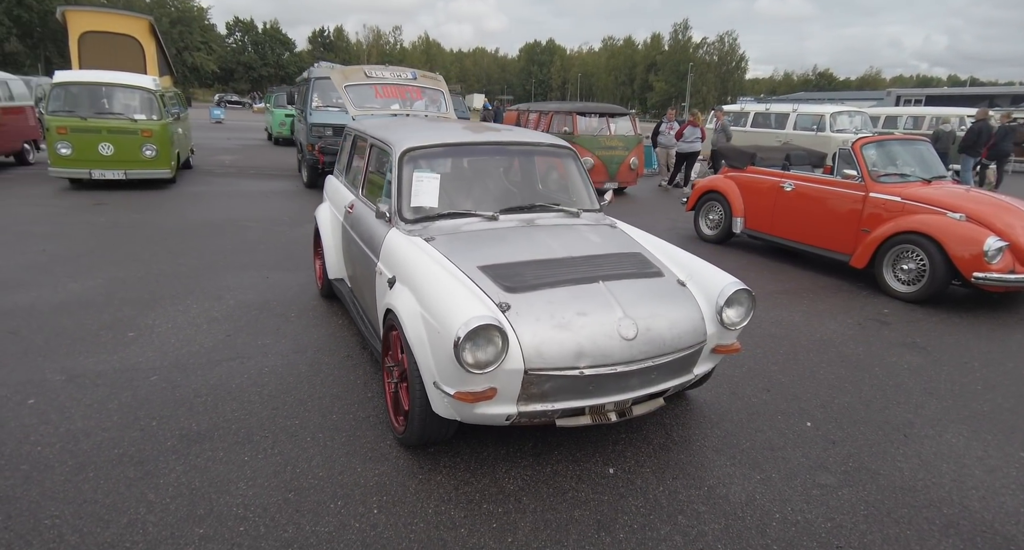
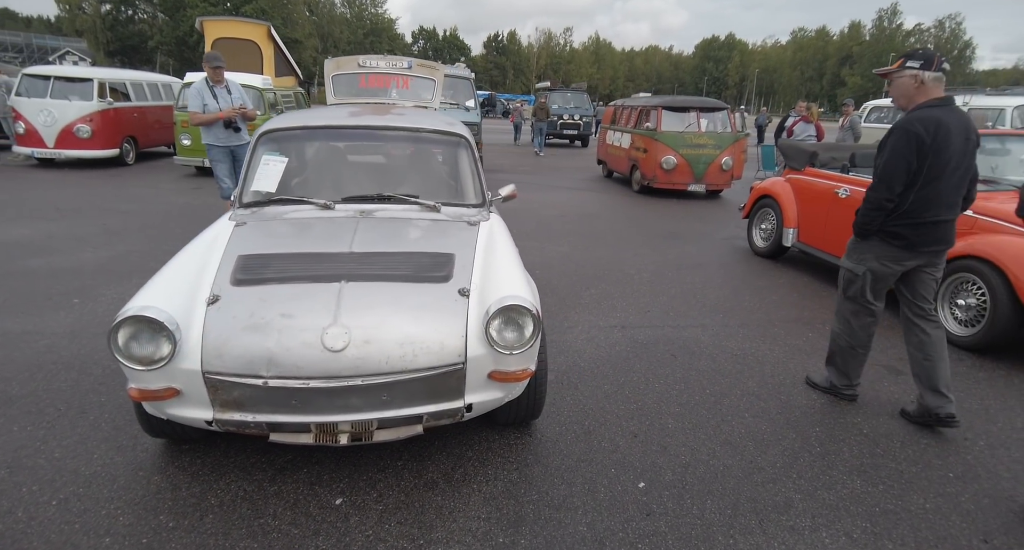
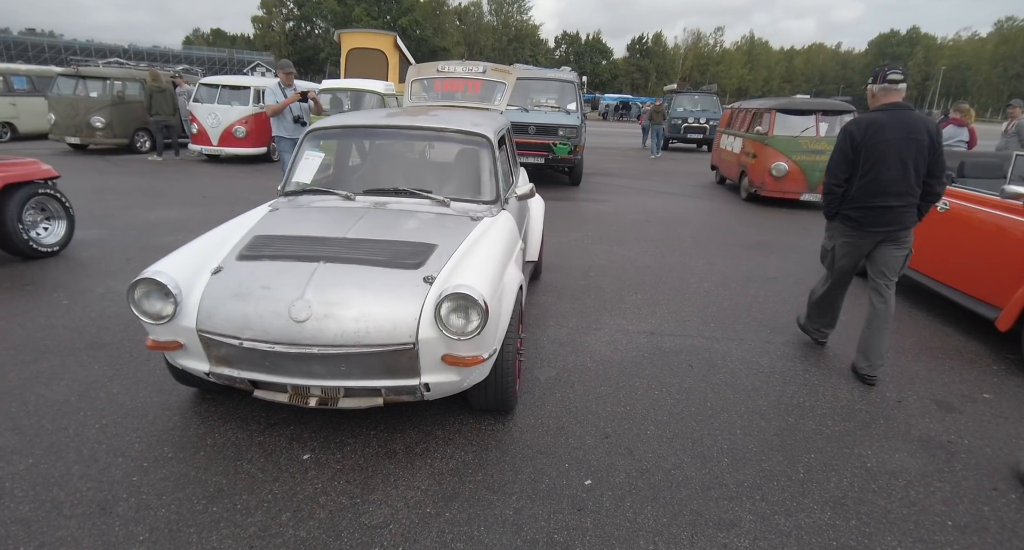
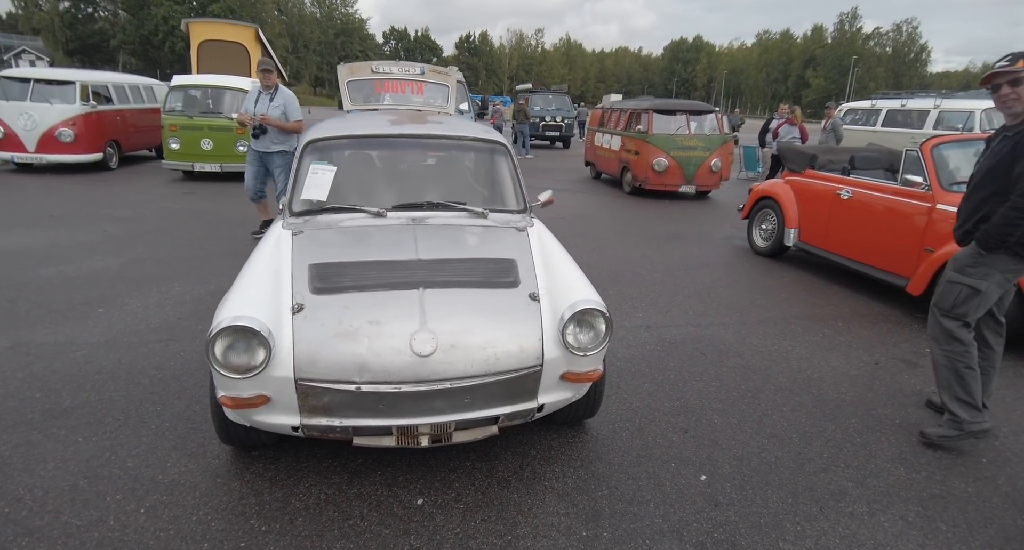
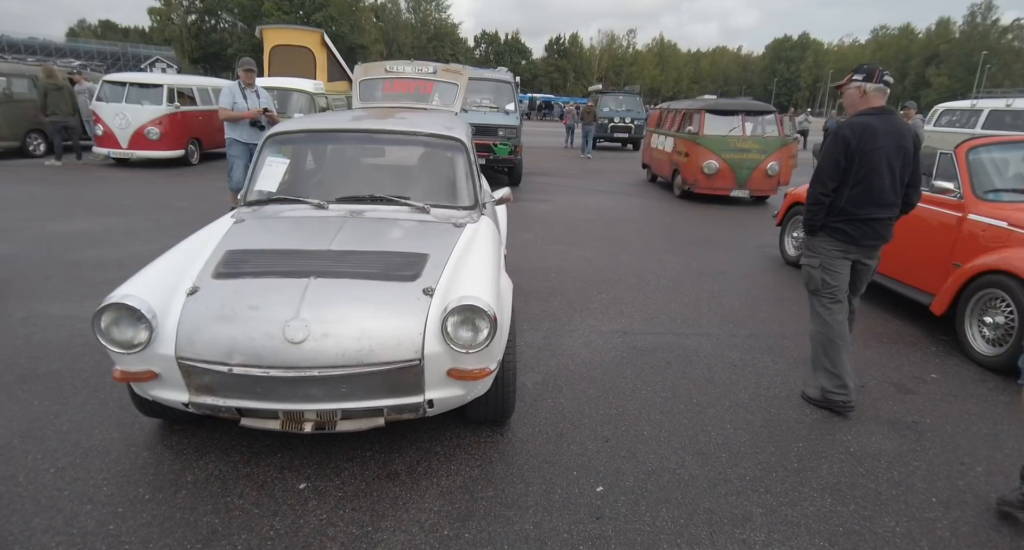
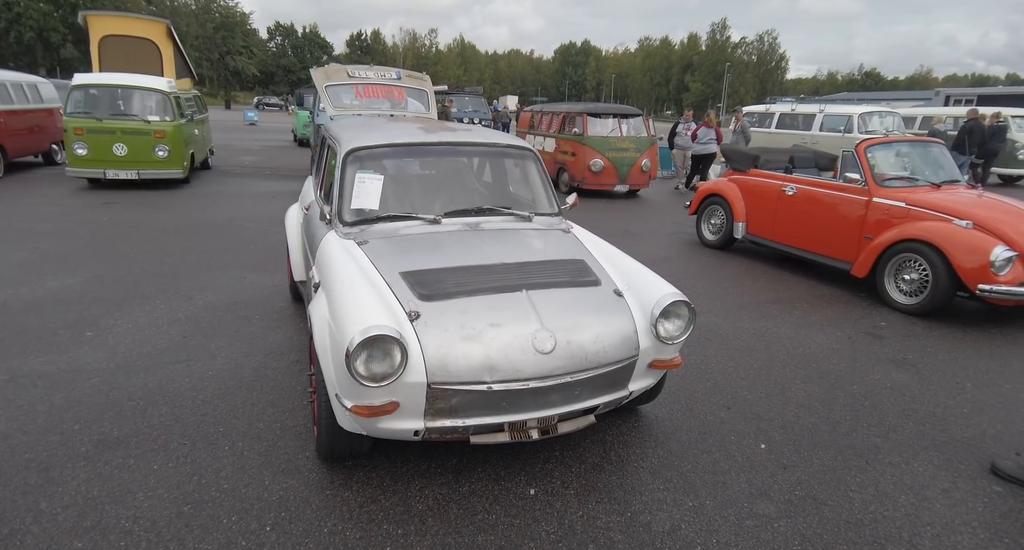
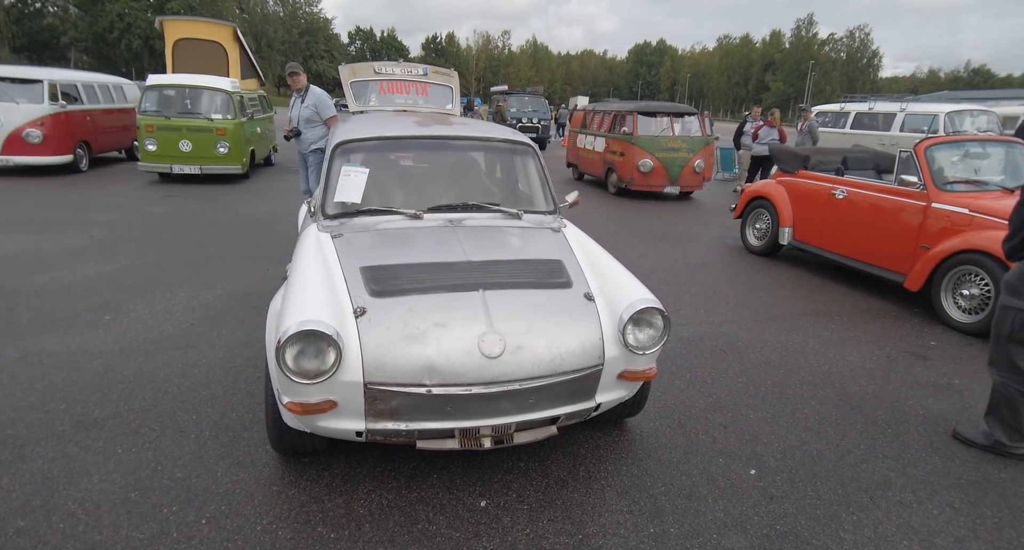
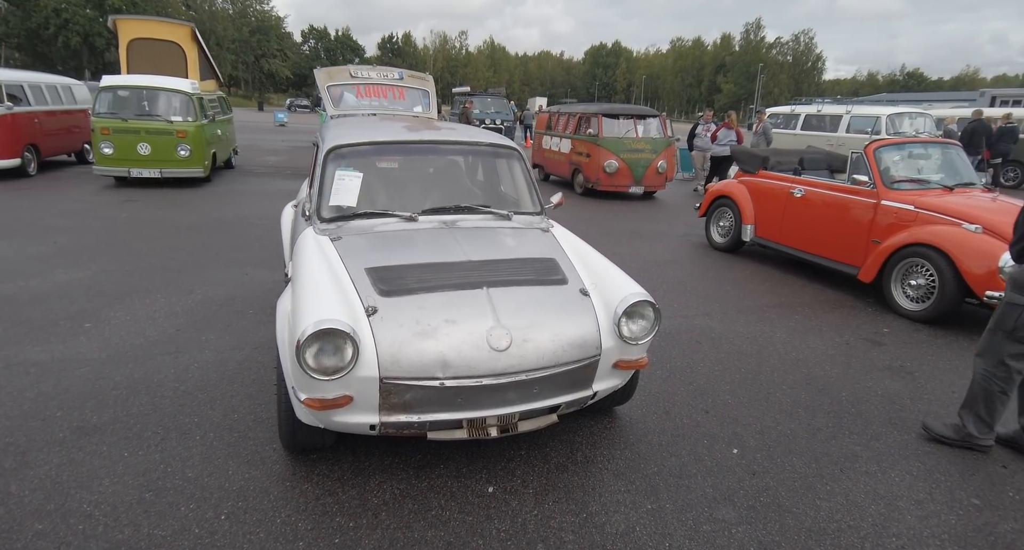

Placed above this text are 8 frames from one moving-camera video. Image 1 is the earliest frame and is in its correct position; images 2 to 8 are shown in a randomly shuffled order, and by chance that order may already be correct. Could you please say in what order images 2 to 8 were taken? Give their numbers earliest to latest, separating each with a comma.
6, 8, 7, 4, 2, 5, 3
